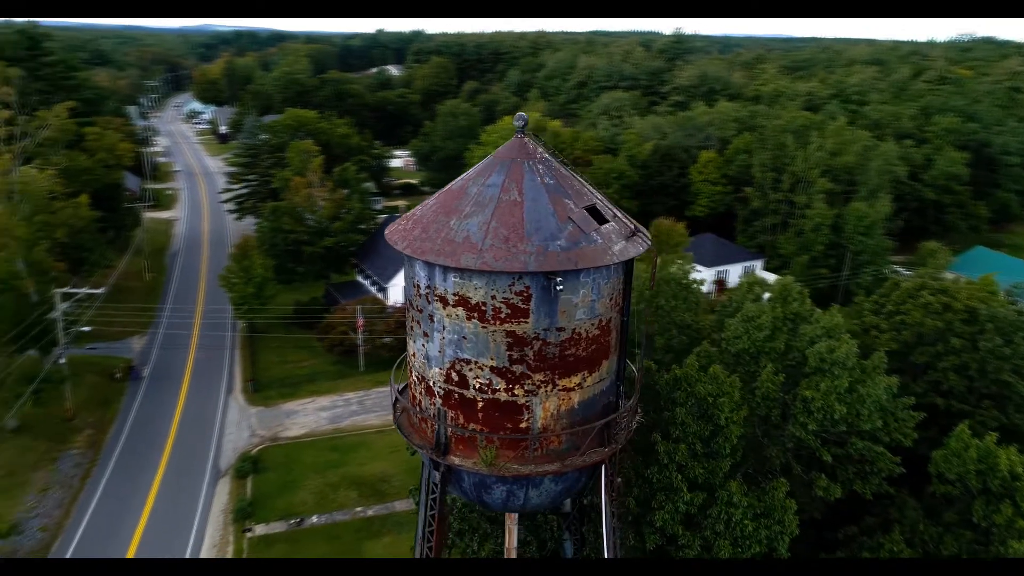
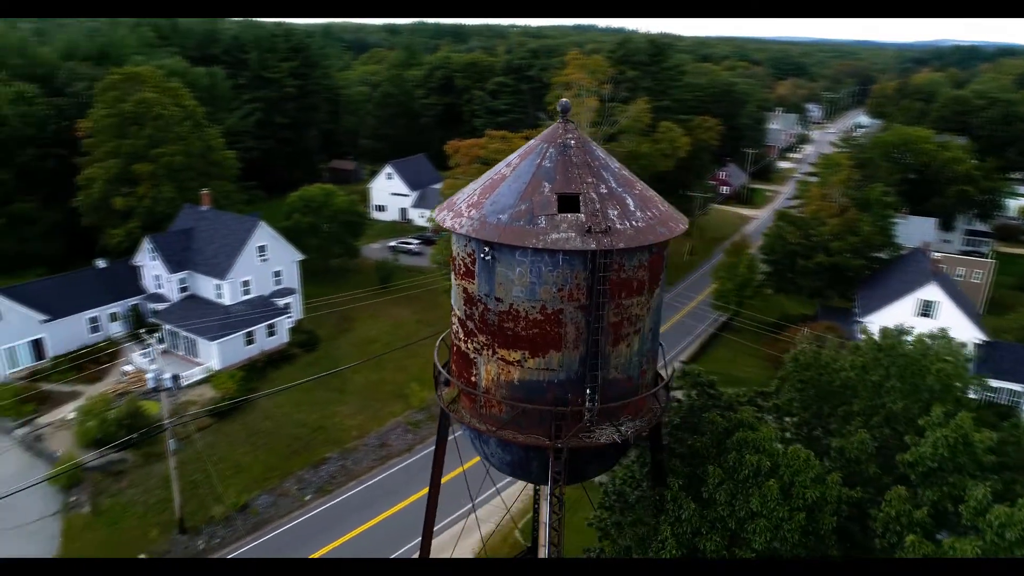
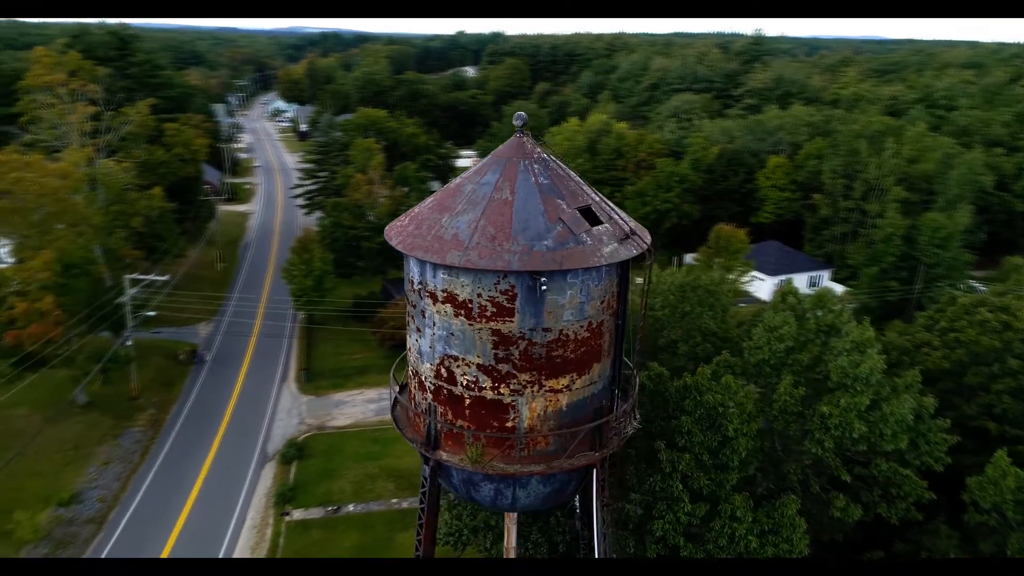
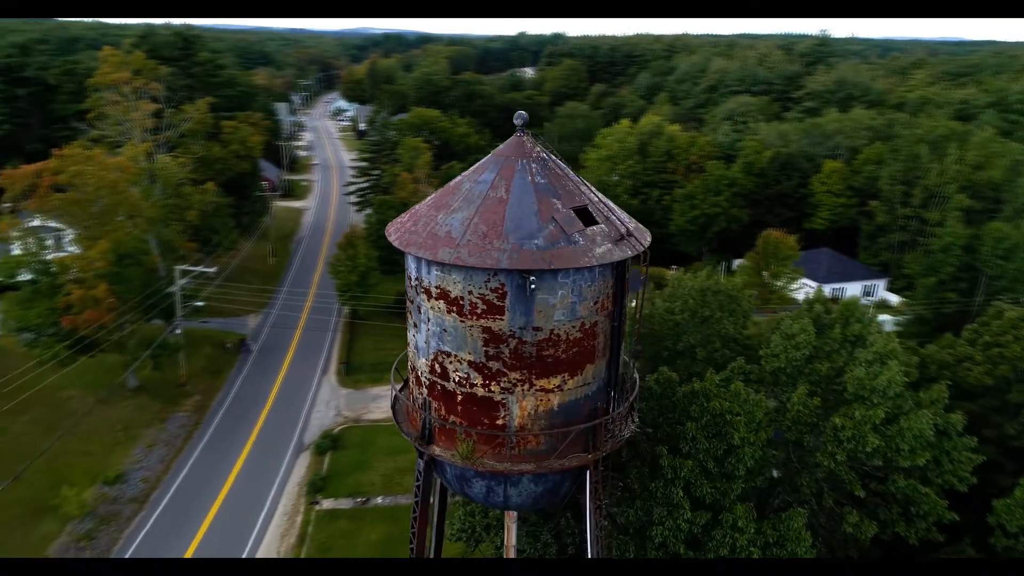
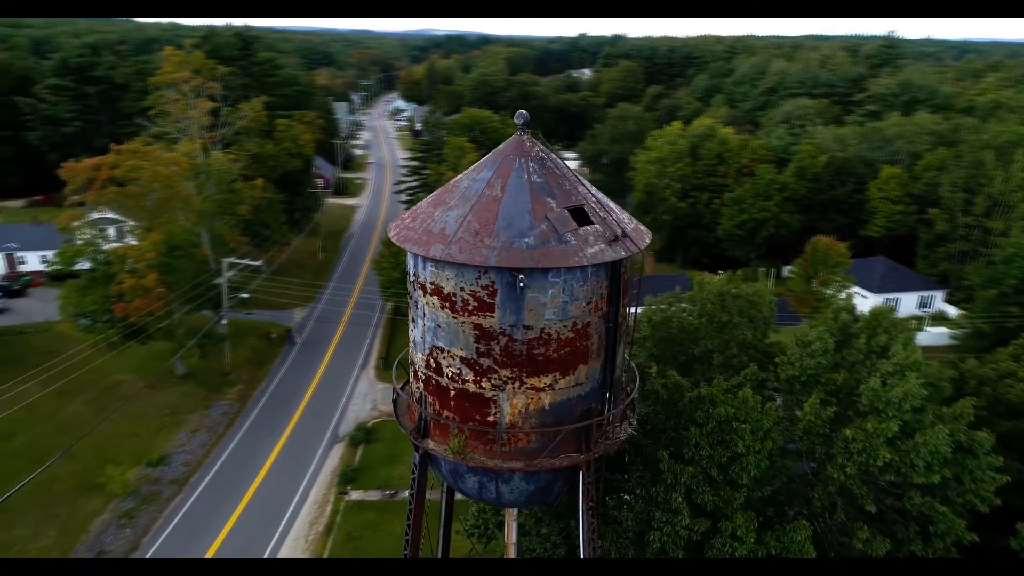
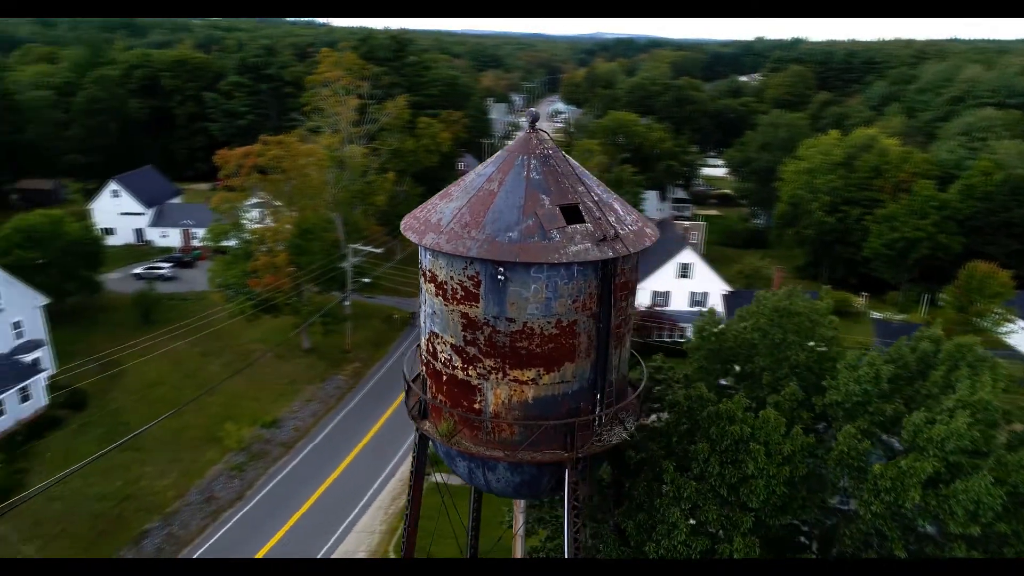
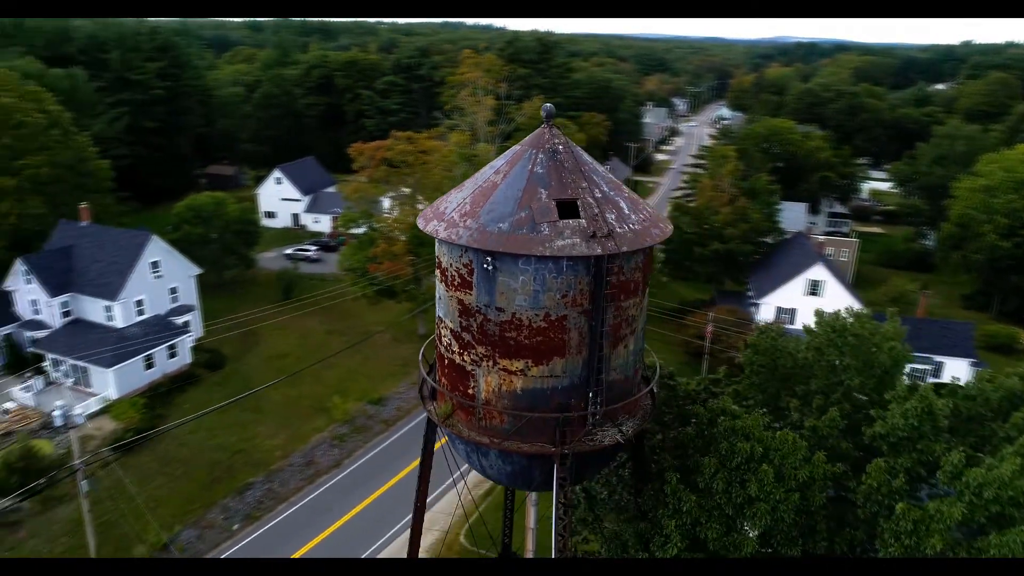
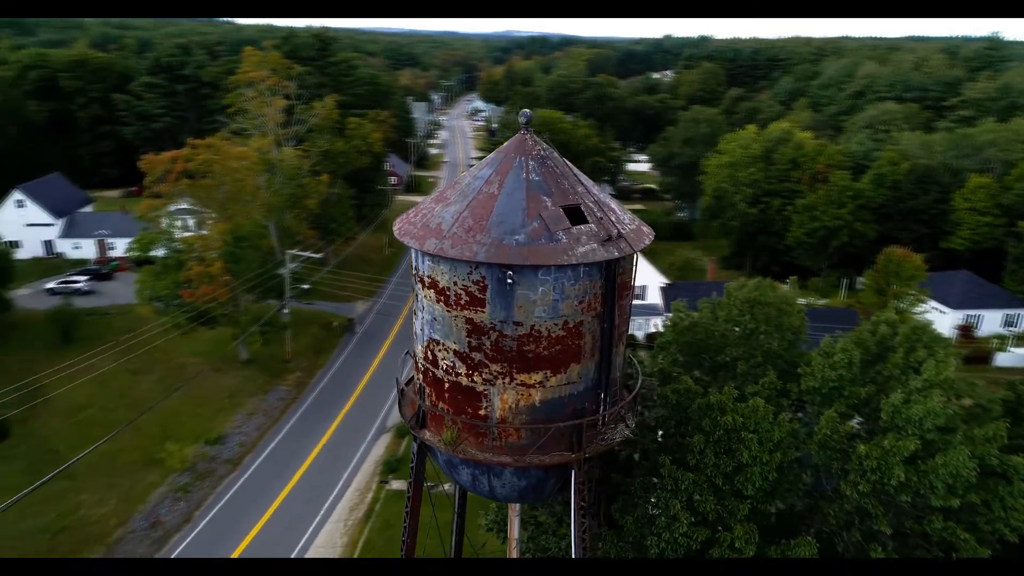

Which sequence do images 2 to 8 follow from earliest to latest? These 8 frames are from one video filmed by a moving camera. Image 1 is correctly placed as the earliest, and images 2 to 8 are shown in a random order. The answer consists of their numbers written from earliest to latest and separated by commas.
3, 4, 5, 8, 6, 7, 2
